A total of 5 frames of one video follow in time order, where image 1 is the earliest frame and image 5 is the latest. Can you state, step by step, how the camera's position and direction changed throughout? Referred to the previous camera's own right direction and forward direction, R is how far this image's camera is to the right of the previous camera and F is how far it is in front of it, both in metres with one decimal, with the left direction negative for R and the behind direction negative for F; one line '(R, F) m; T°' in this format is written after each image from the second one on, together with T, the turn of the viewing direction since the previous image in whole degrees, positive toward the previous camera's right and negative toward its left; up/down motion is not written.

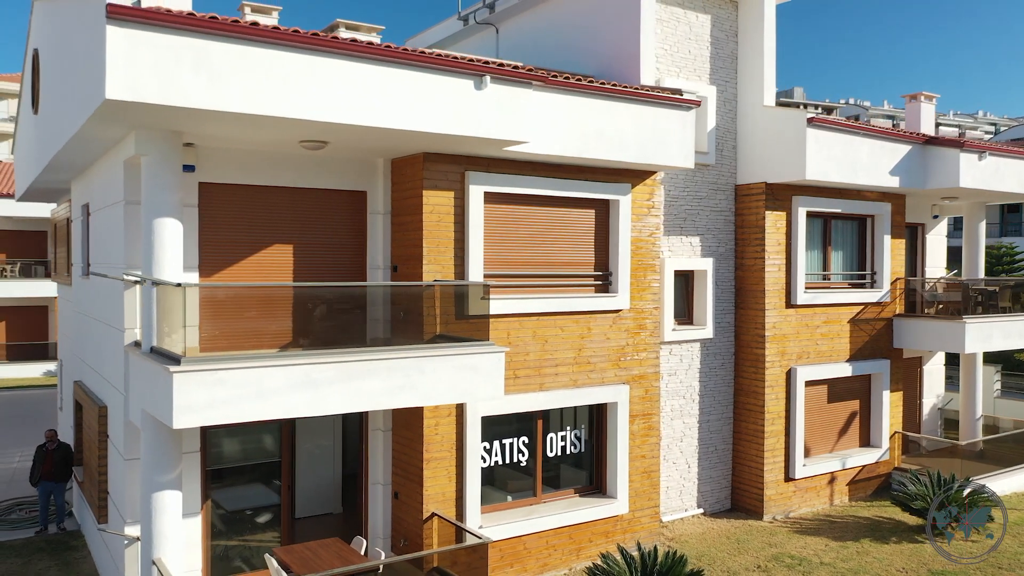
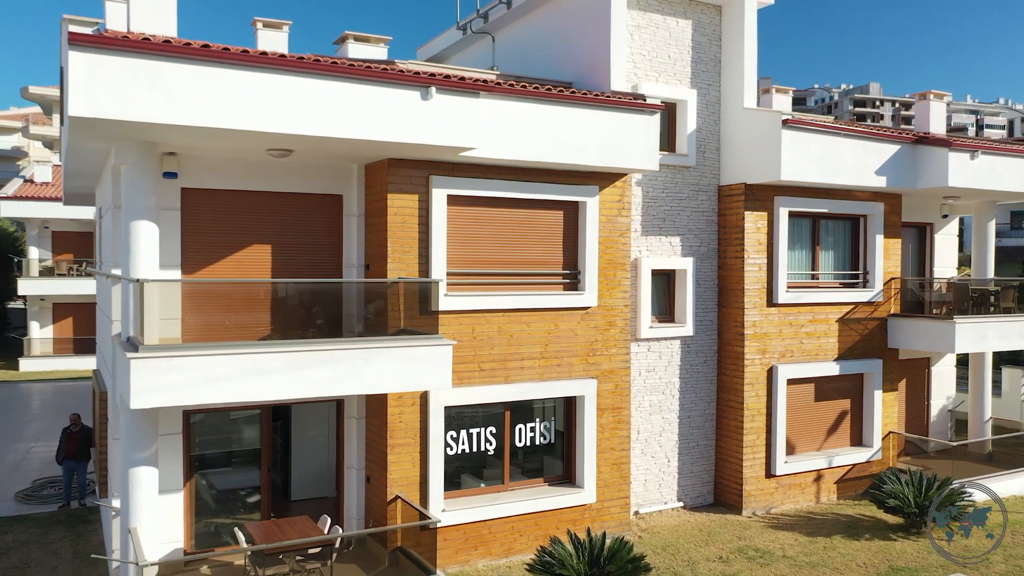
(+1.4, -0.5) m; -5°
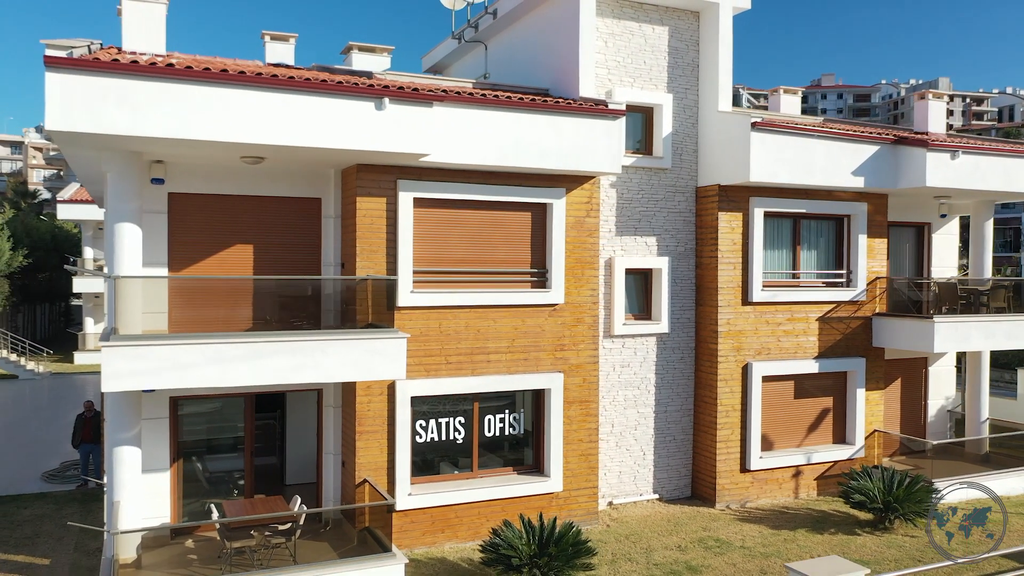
(+1.3, -0.6) m; -4°
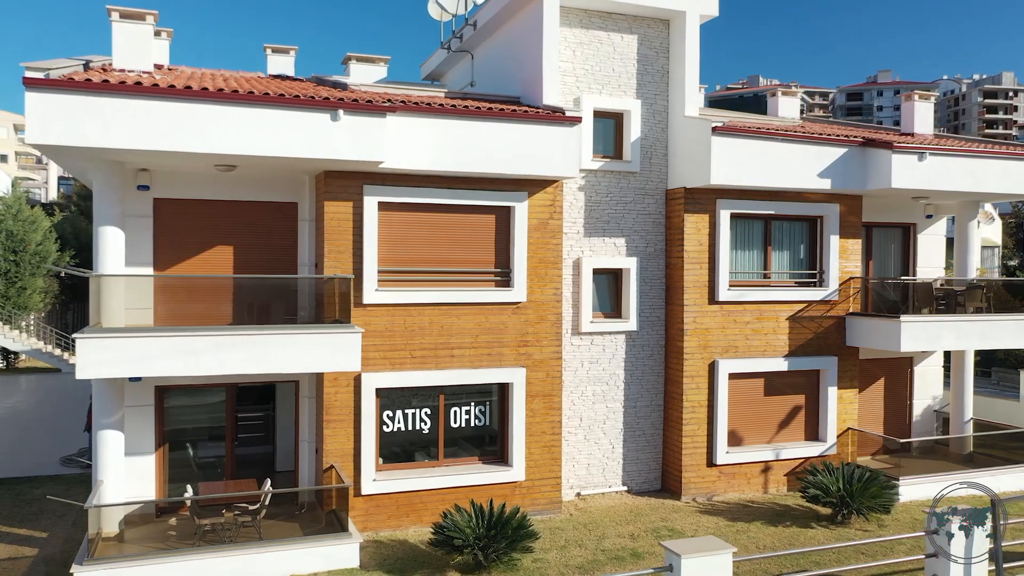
(+1.4, -0.6) m; -3°
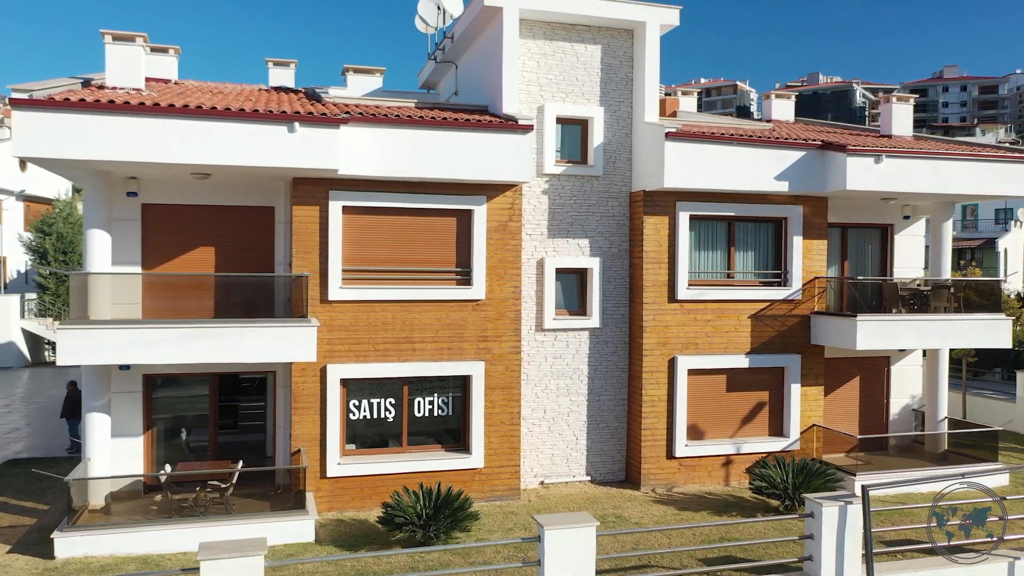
(+1.6, -0.7) m; -4°
